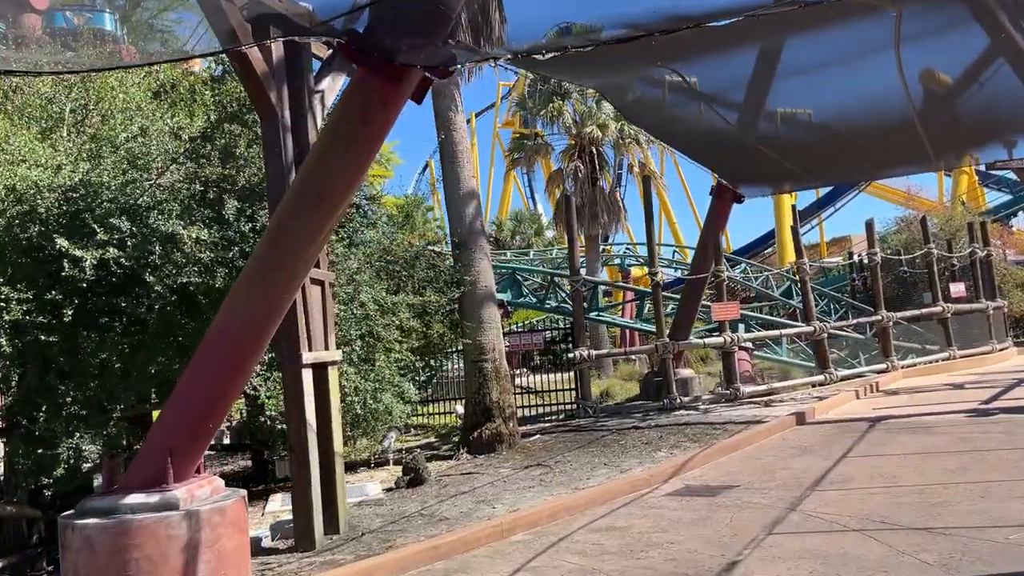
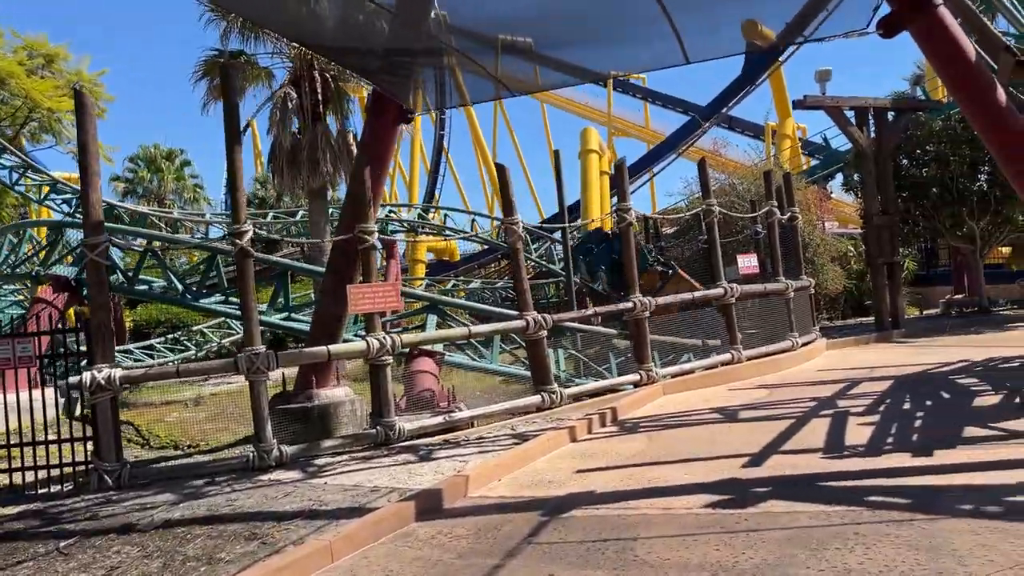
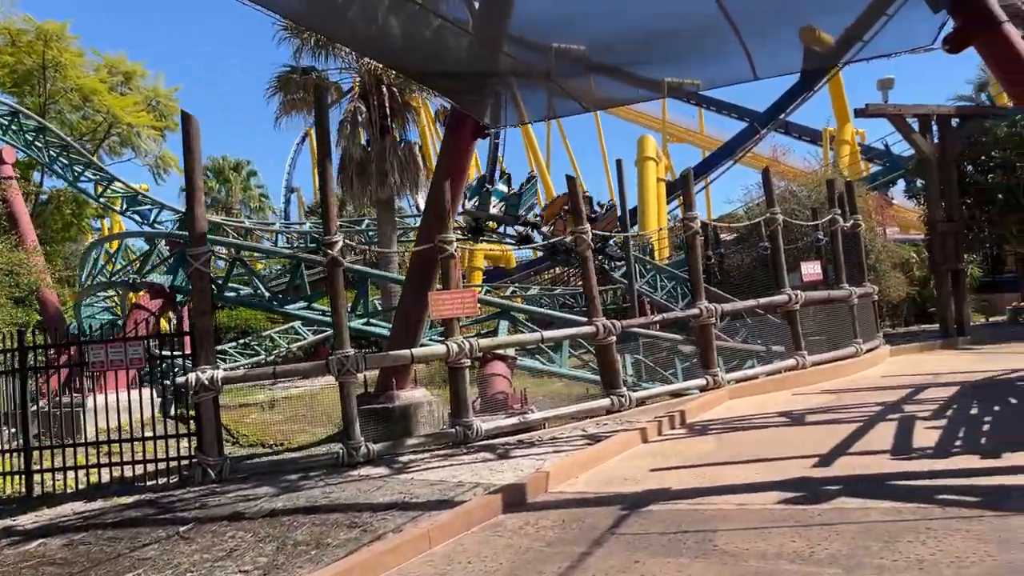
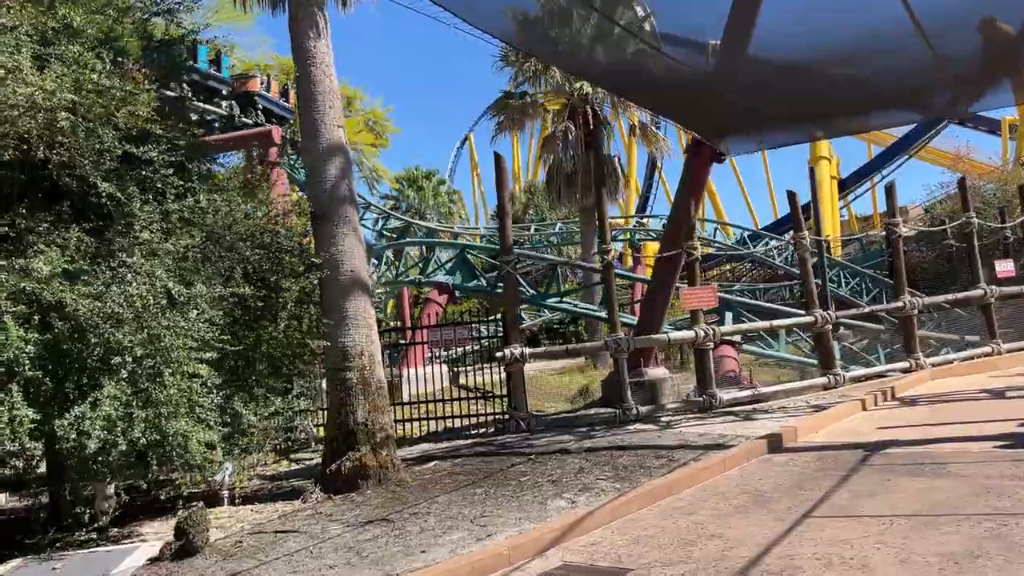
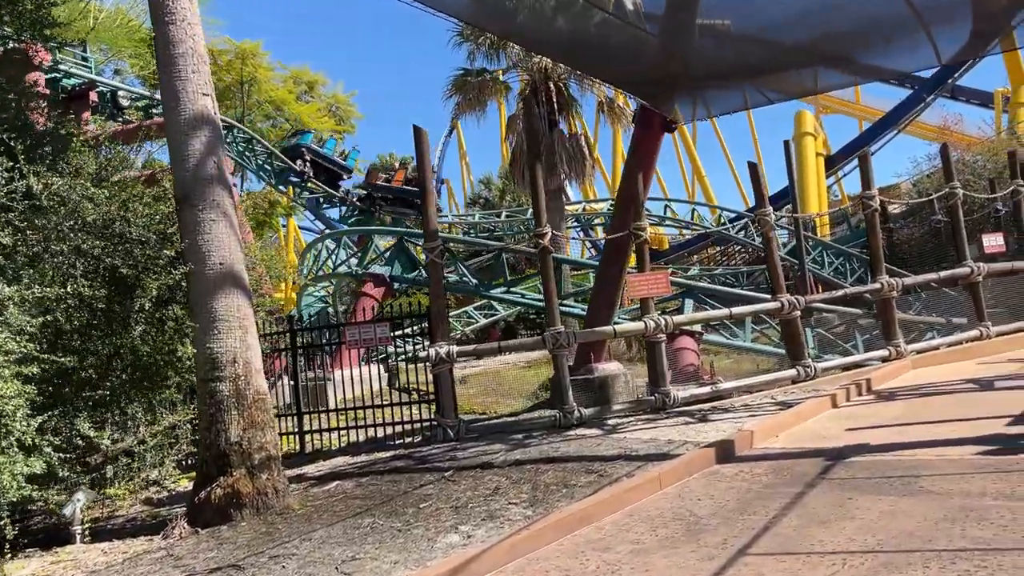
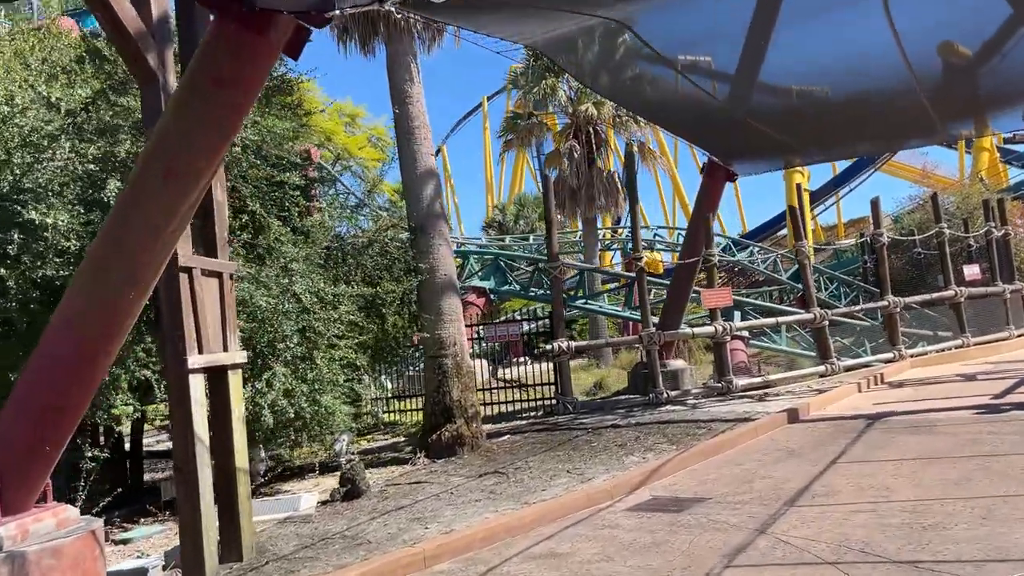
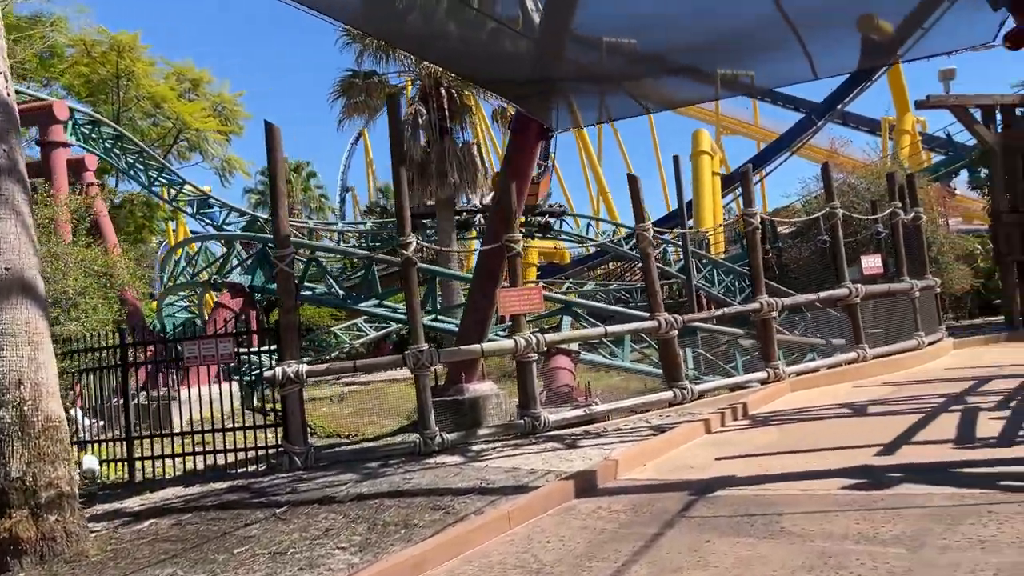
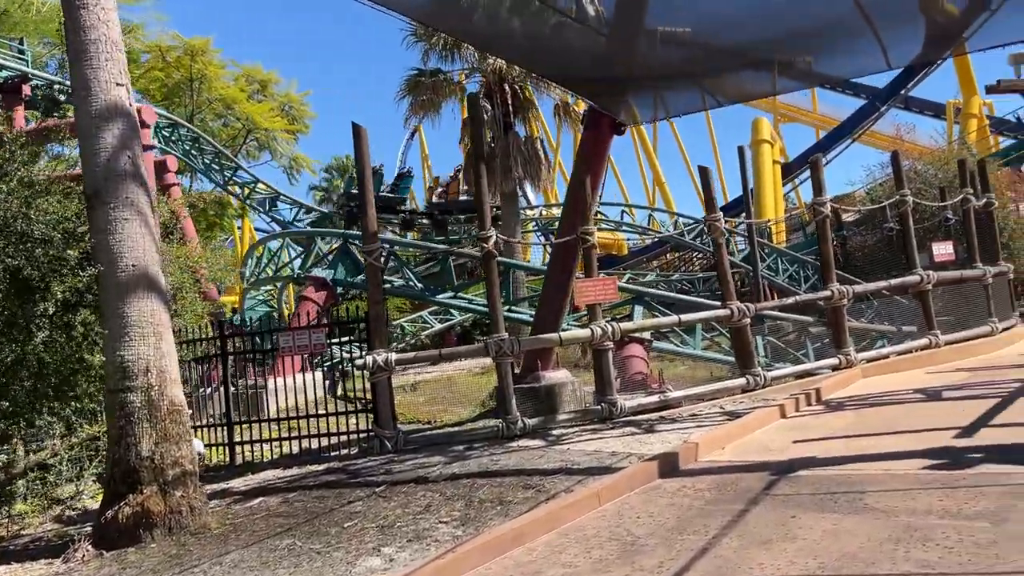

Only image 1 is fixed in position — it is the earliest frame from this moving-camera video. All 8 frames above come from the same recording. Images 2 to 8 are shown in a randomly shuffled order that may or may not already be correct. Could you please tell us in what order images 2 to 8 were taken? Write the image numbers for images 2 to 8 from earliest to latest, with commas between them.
6, 4, 5, 8, 7, 3, 2
